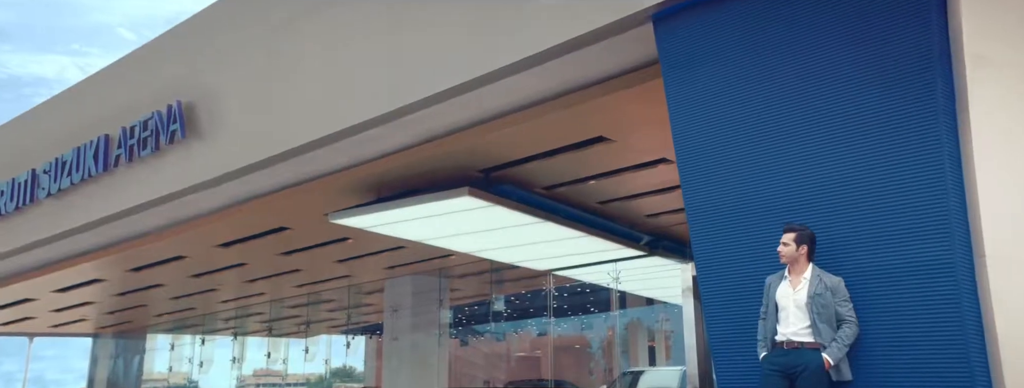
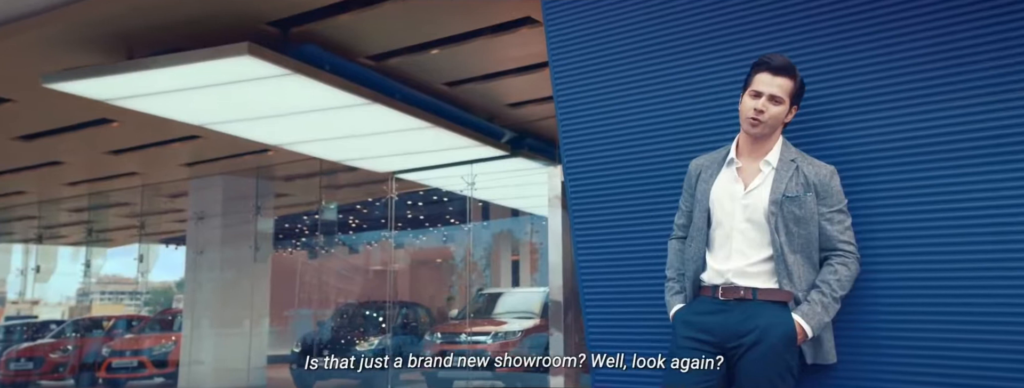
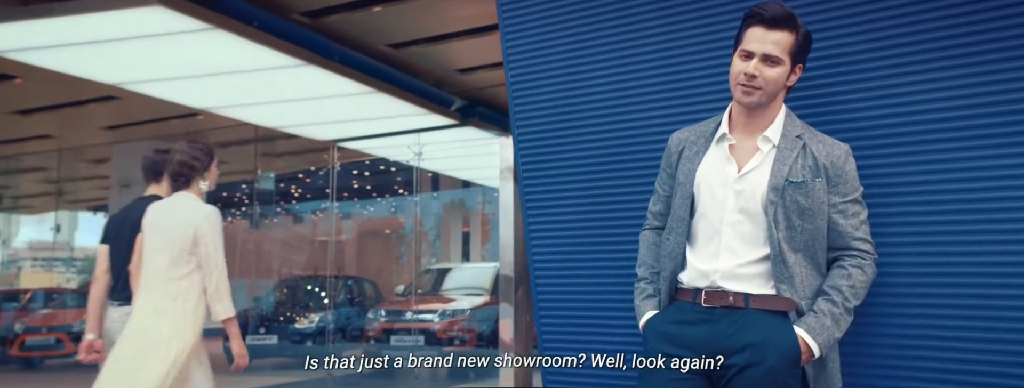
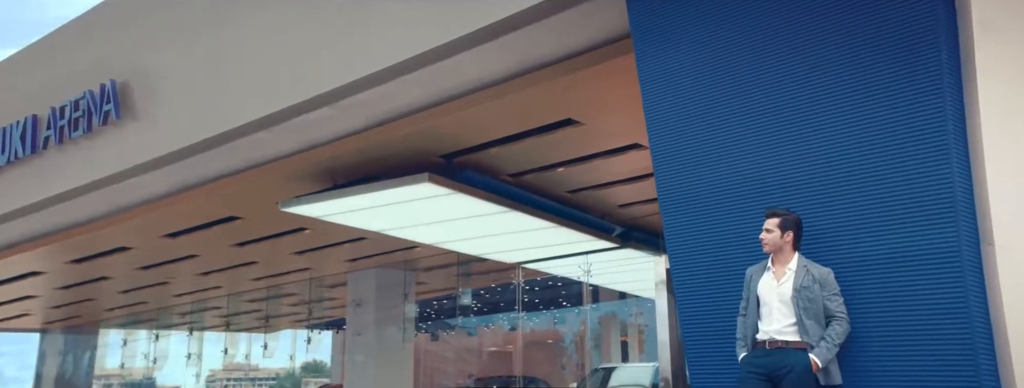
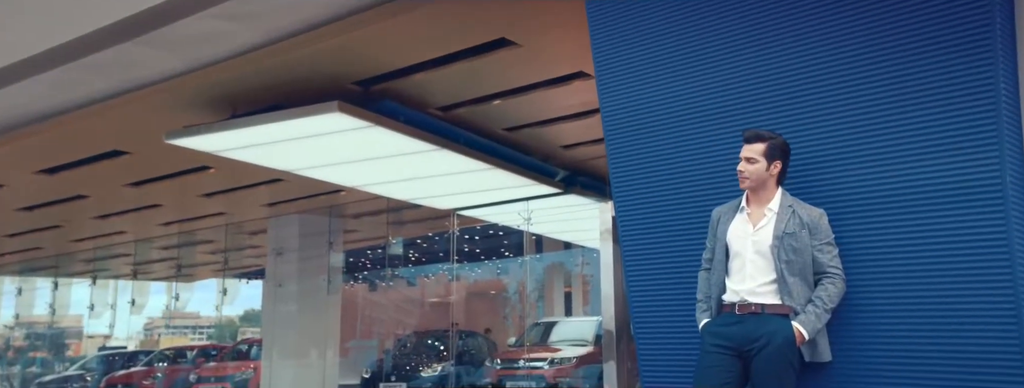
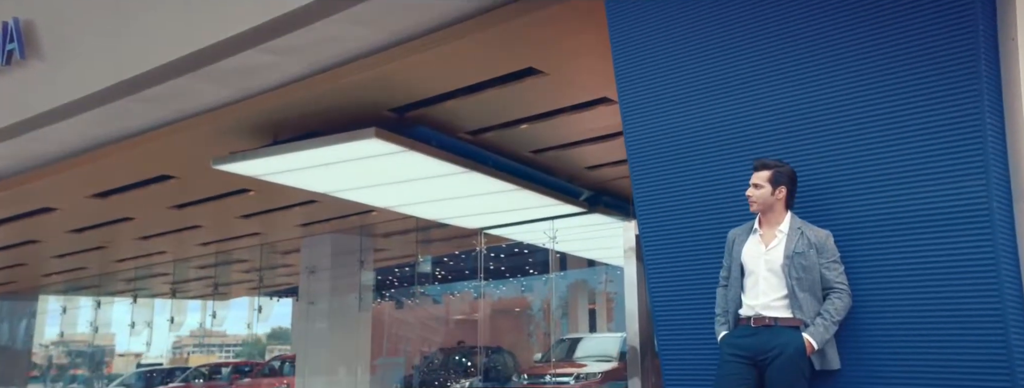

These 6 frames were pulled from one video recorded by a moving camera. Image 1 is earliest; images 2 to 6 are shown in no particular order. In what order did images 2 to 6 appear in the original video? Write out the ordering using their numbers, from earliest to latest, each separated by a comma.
4, 6, 5, 2, 3
